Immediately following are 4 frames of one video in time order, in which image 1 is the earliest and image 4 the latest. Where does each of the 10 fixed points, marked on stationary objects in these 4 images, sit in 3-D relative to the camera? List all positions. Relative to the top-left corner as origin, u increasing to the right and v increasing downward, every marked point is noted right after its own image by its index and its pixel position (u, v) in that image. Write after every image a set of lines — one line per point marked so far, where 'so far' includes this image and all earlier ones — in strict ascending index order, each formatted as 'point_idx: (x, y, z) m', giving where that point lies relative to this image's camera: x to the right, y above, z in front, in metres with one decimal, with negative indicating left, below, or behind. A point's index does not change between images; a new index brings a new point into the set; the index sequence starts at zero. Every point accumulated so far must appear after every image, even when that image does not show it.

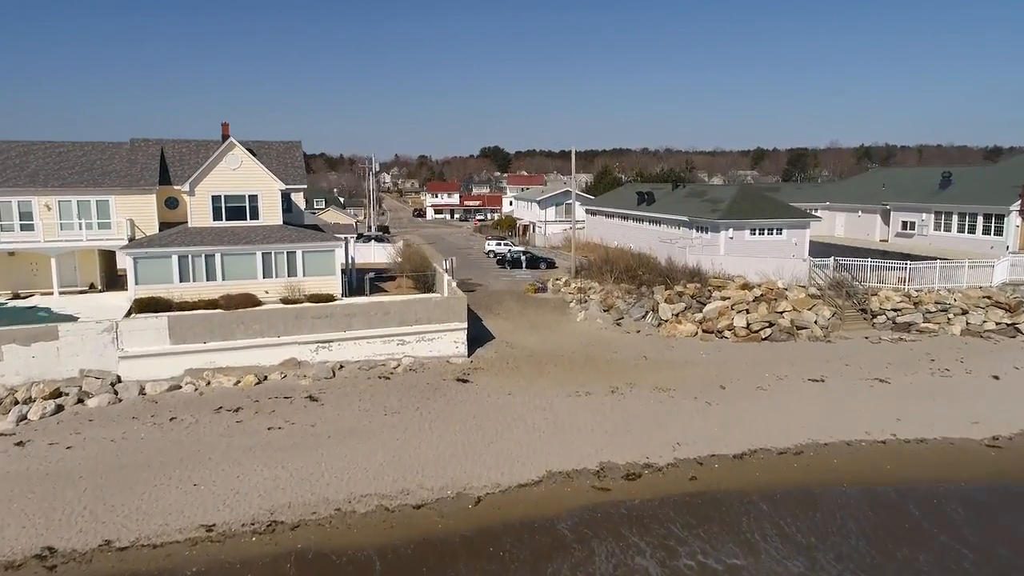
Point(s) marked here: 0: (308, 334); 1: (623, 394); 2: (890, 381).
0: (-5.4, -1.2, +19.5) m
1: (+2.8, -2.7, +18.6) m
2: (+9.9, -2.4, +19.4) m
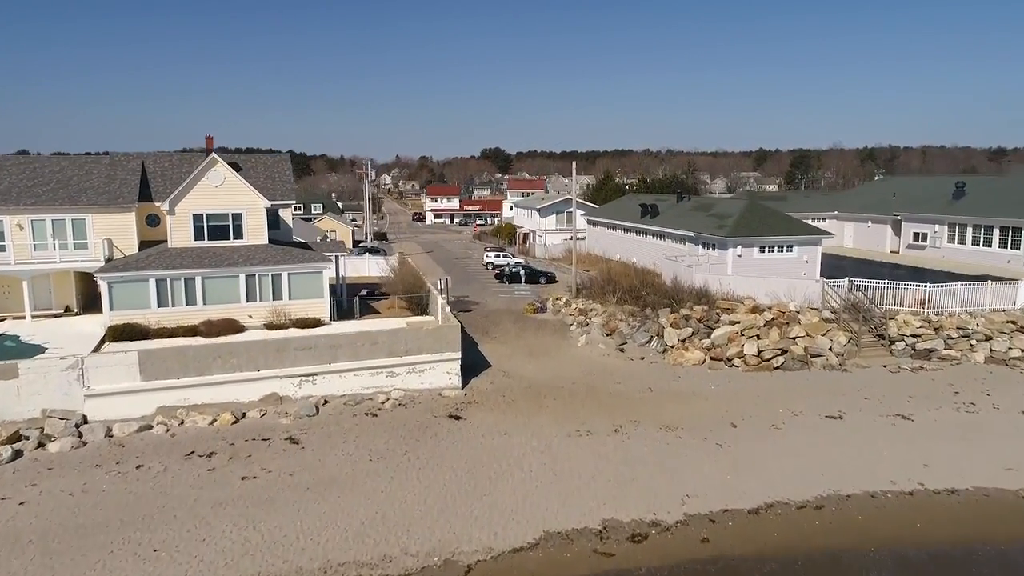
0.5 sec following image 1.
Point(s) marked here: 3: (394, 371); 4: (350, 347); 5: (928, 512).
0: (-5.5, -2.0, +18.3) m
1: (+2.7, -3.4, +17.3) m
2: (+9.8, -3.2, +18.1) m
3: (-3.1, -2.2, +19.2) m
4: (-4.1, -1.5, +18.8) m
5: (+7.9, -4.2, +14.0) m
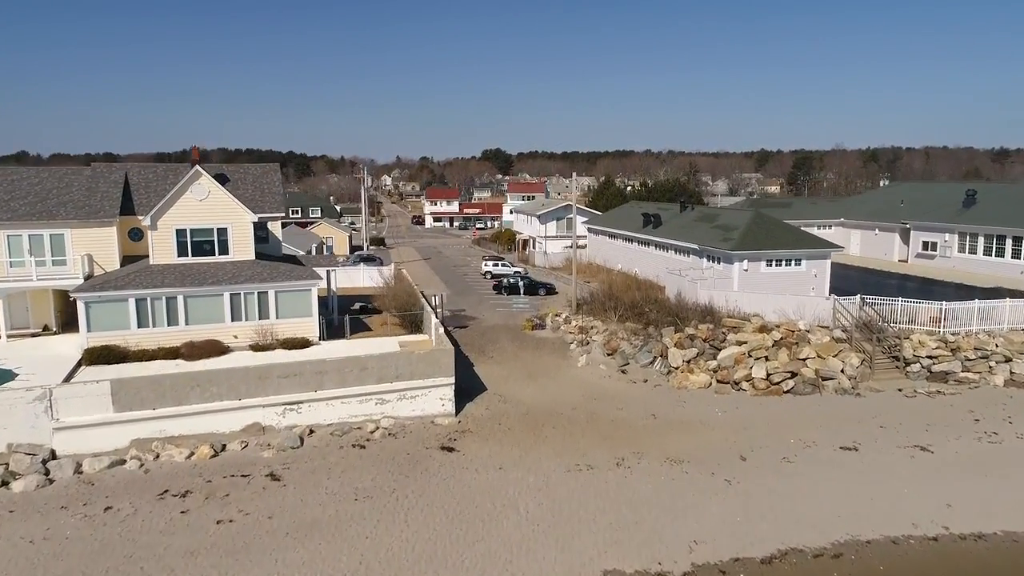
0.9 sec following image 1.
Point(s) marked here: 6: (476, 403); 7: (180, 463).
0: (-5.6, -2.5, +17.3) m
1: (+2.6, -4.0, +16.3) m
2: (+9.7, -3.7, +17.1) m
3: (-3.2, -2.7, +18.3) m
4: (-4.2, -2.1, +17.8) m
5: (+7.8, -4.8, +13.0) m
6: (-0.9, -3.1, +19.7) m
7: (-7.1, -3.7, +15.8) m
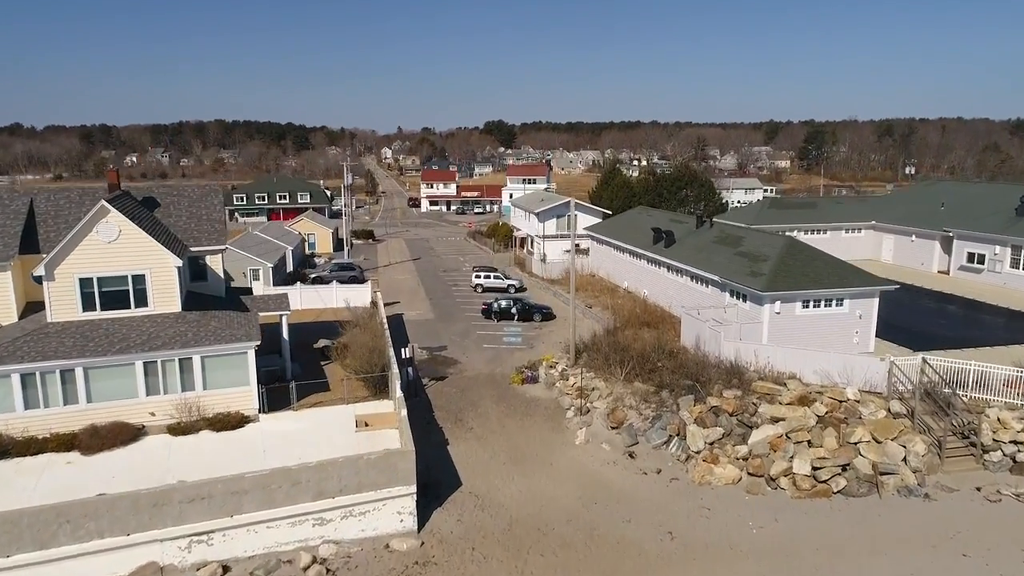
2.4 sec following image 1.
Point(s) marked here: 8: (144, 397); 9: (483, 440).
0: (-6.0, -4.3, +13.2) m
1: (+2.1, -5.7, +12.2) m
2: (+9.3, -5.5, +13.0) m
3: (-3.6, -4.4, +14.2) m
4: (-4.7, -3.8, +13.7) m
5: (+7.3, -6.7, +8.9) m
6: (-1.4, -4.7, +15.6) m
7: (-7.6, -5.5, +11.8) m
8: (-8.7, -2.6, +17.5) m
9: (-0.7, -3.9, +18.8) m
